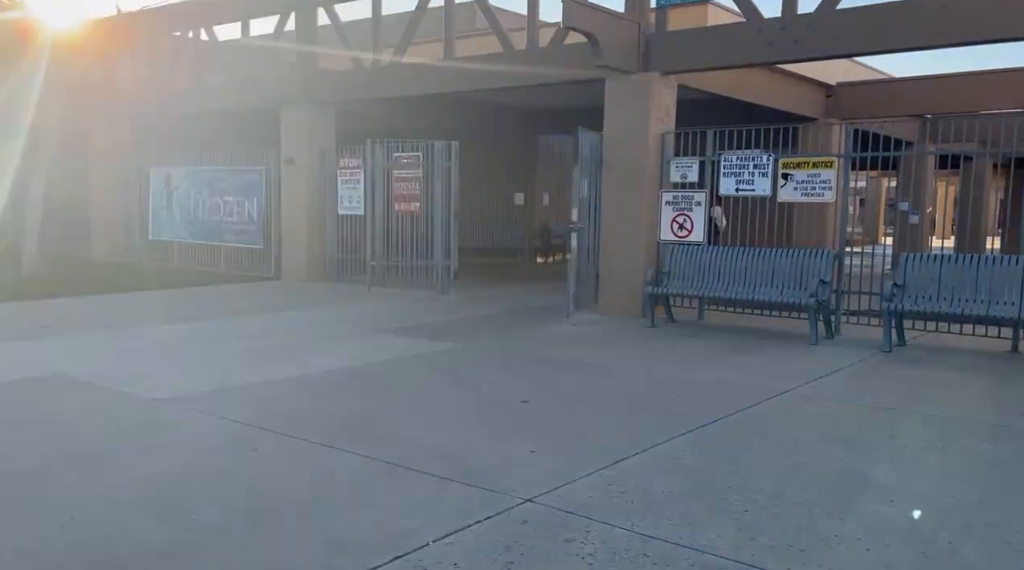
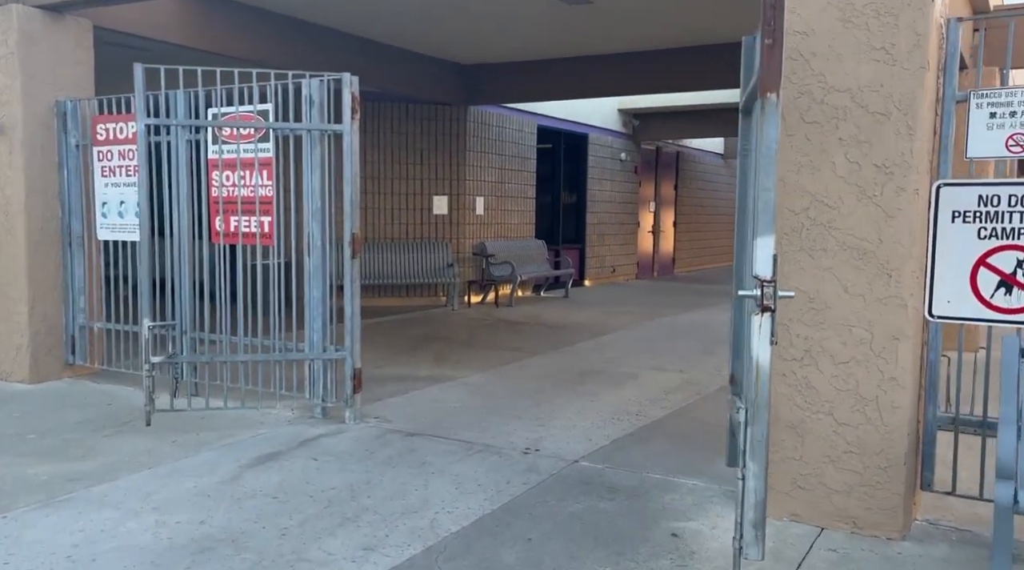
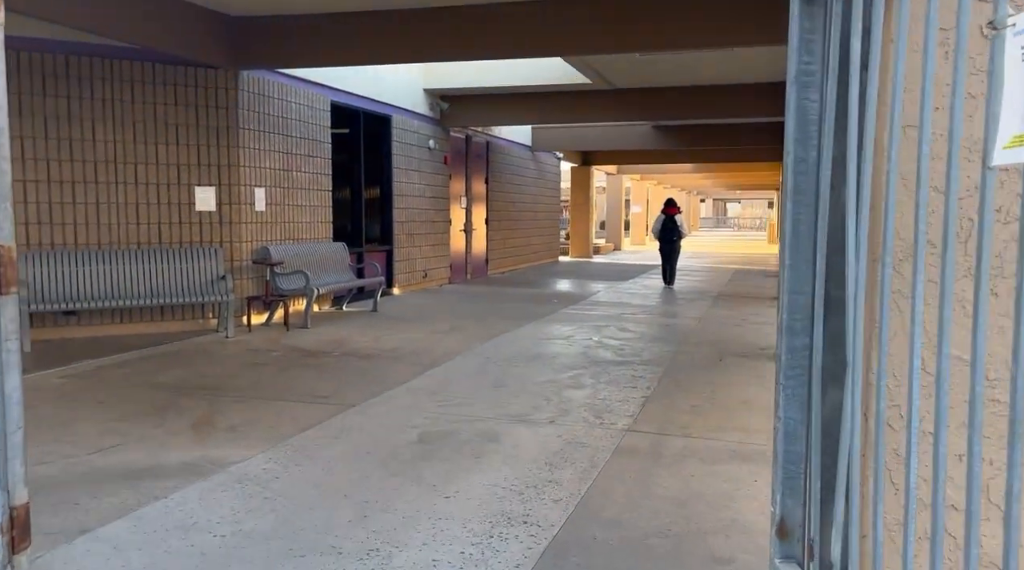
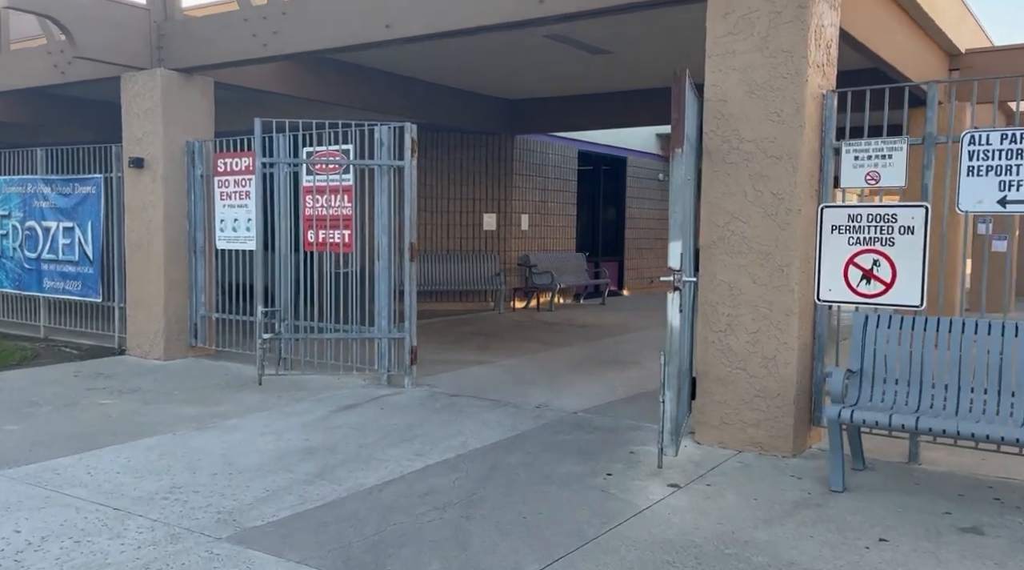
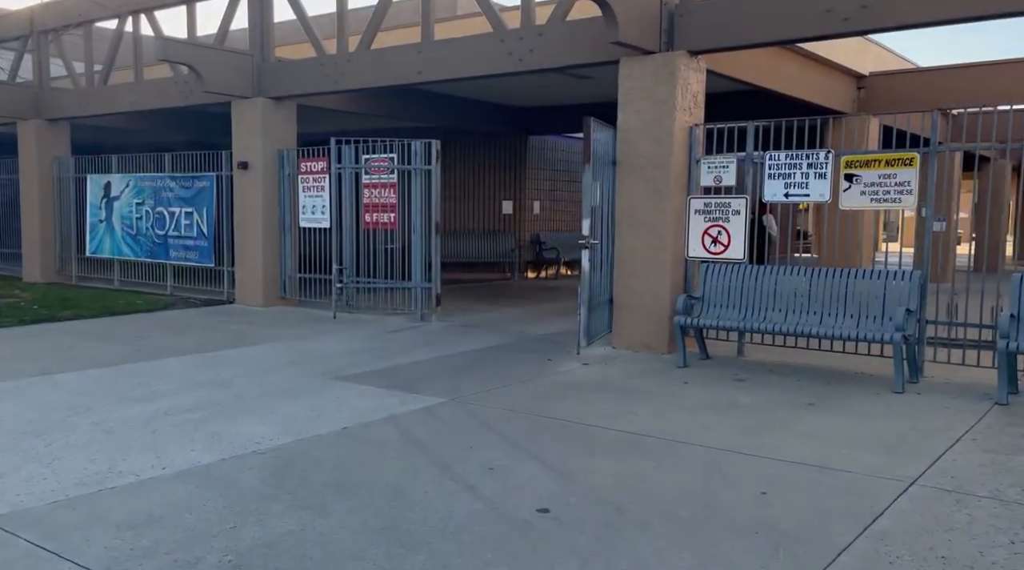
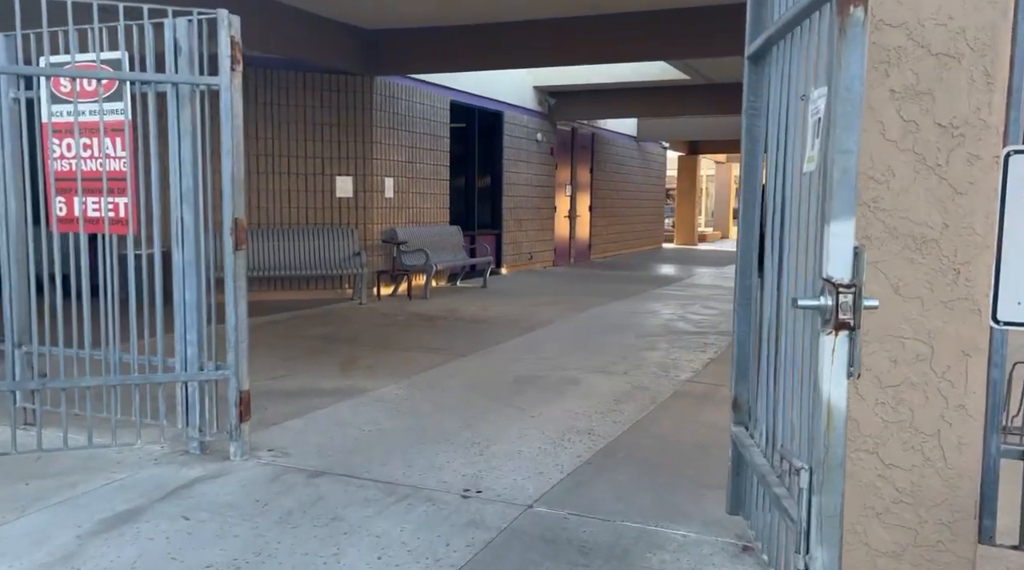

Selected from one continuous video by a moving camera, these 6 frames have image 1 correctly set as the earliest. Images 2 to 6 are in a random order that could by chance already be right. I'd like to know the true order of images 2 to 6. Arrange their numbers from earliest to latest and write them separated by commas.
5, 4, 2, 6, 3
